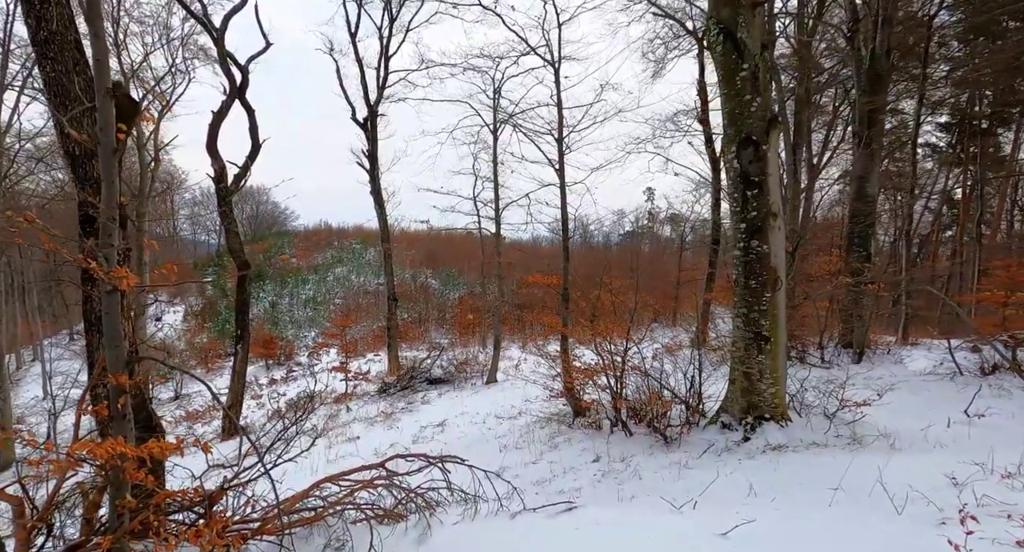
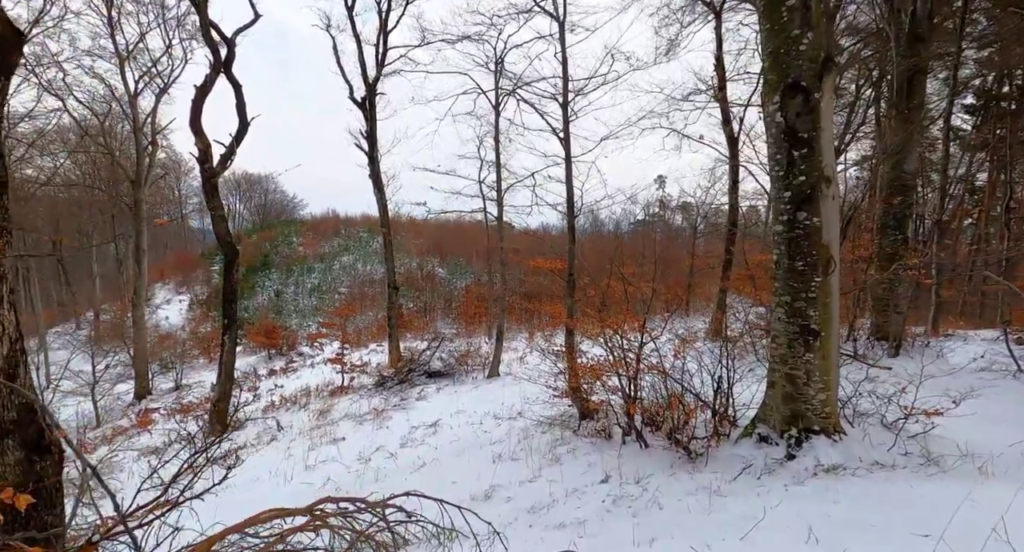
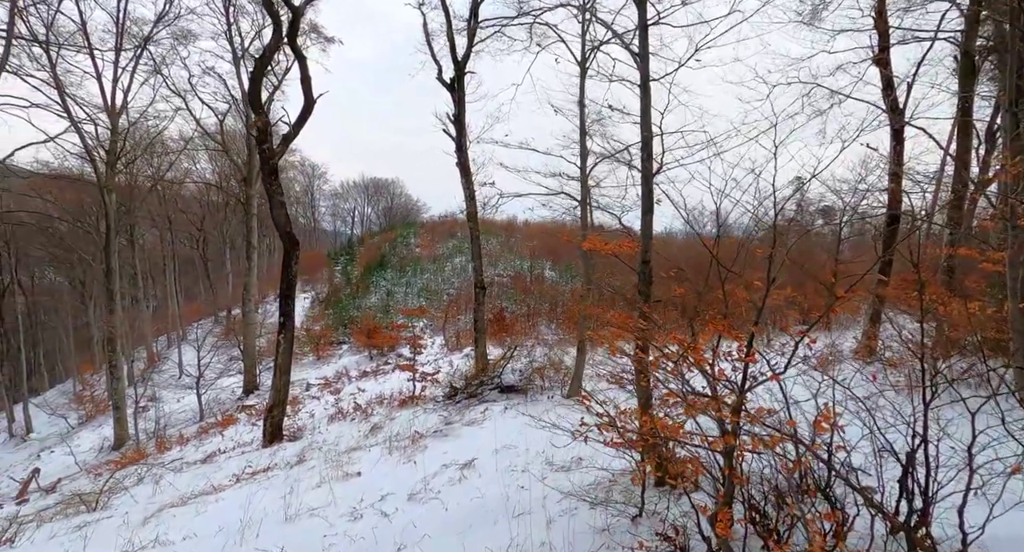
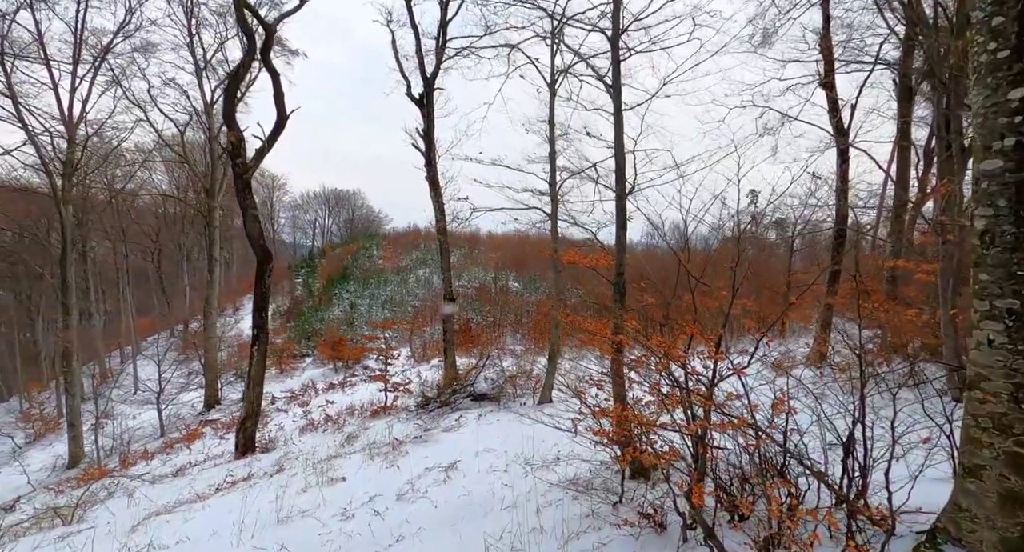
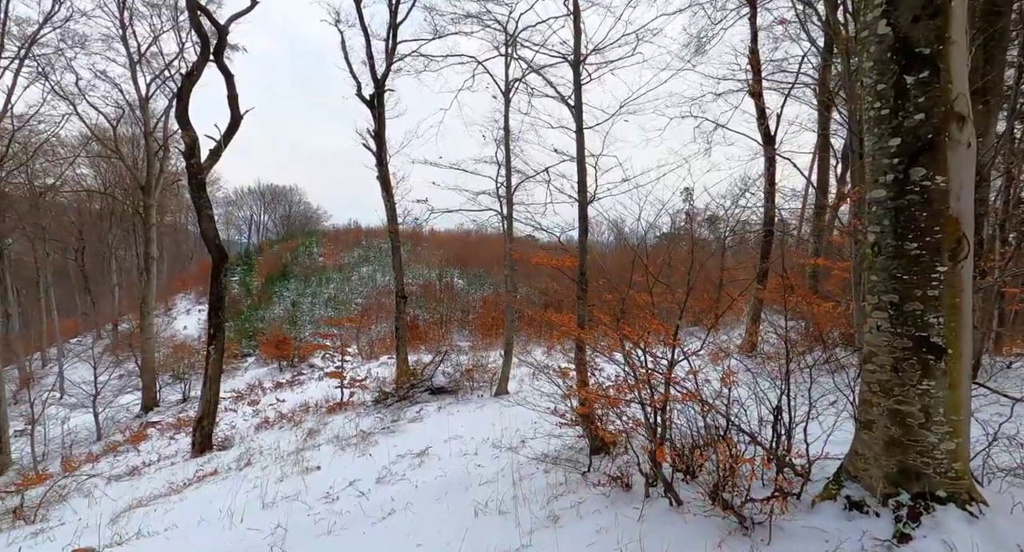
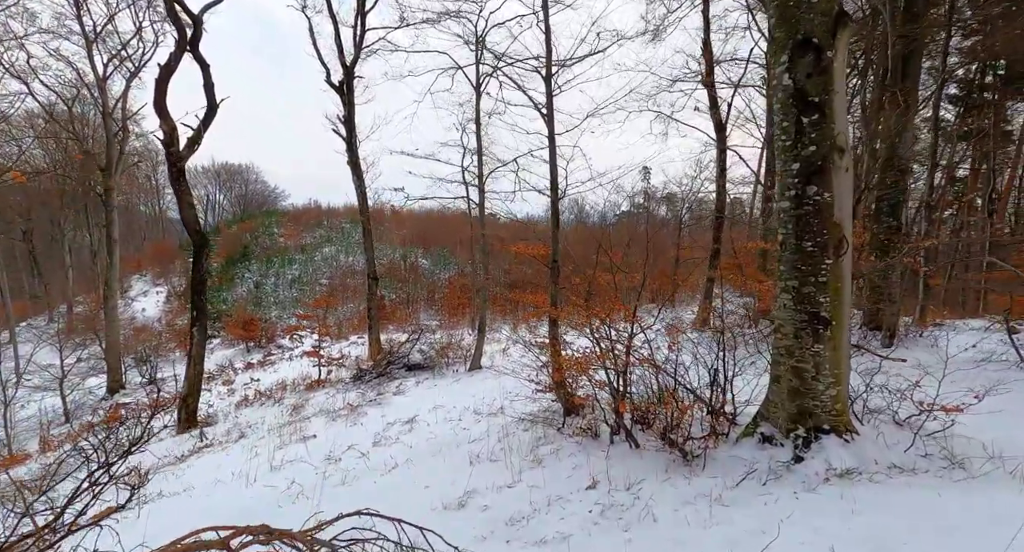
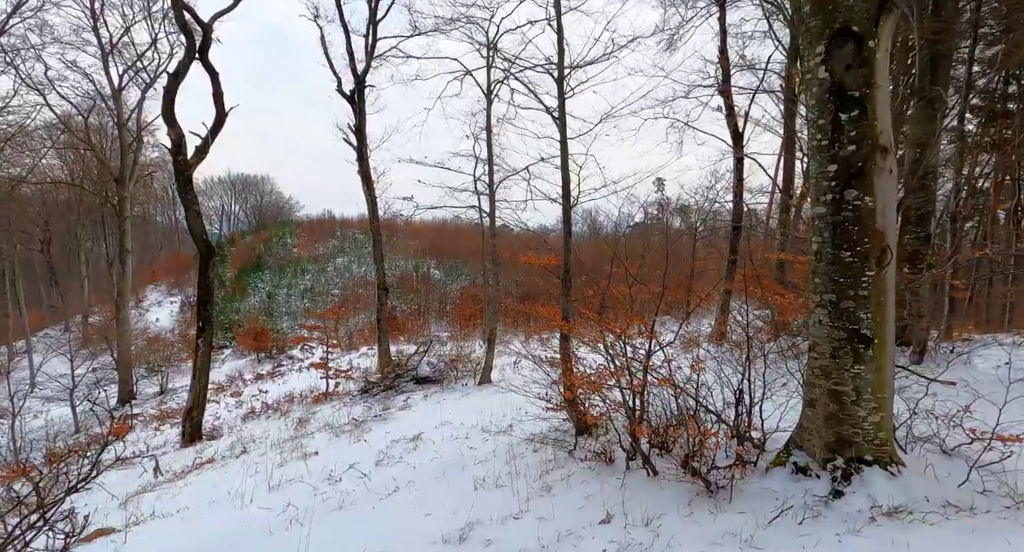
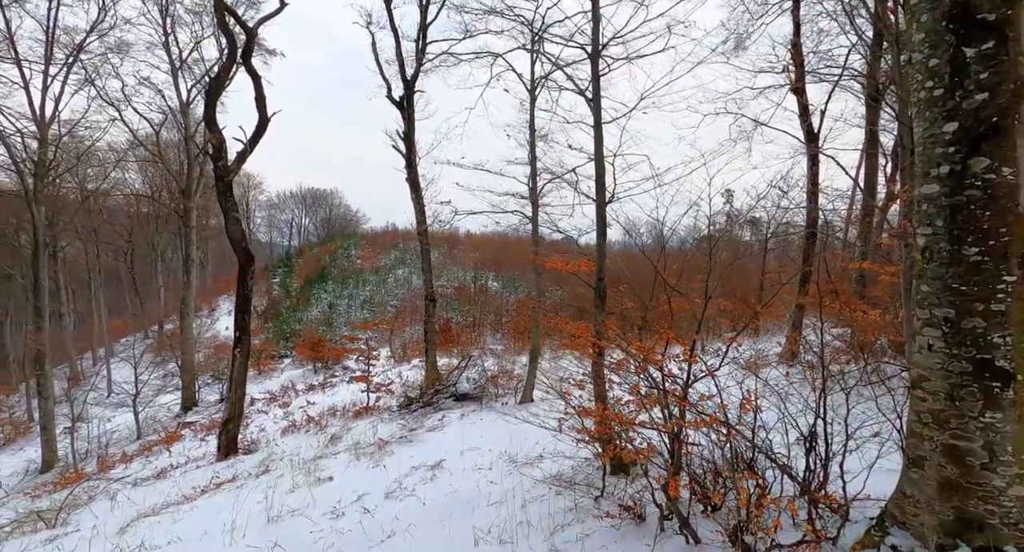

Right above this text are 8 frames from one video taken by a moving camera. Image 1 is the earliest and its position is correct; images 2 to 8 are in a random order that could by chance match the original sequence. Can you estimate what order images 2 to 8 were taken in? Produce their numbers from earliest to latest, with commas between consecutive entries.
2, 6, 7, 5, 8, 4, 3
